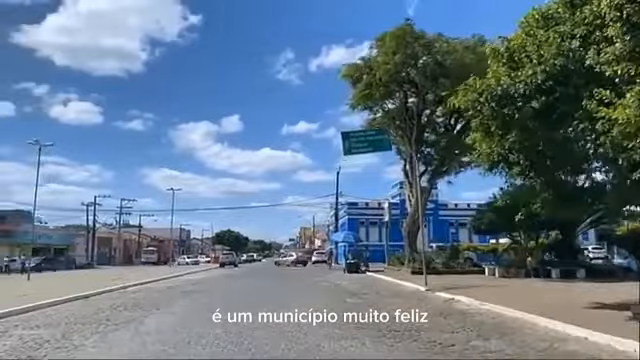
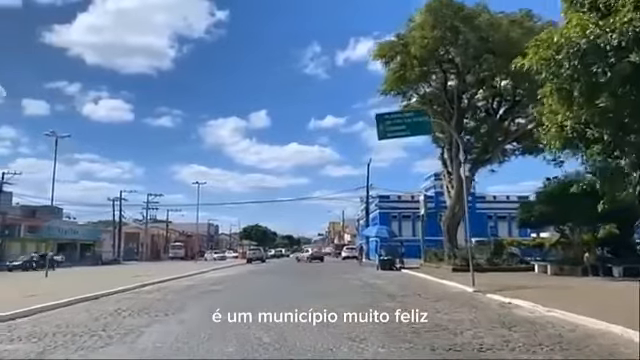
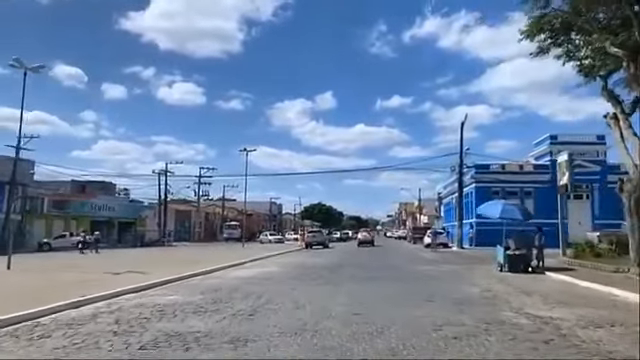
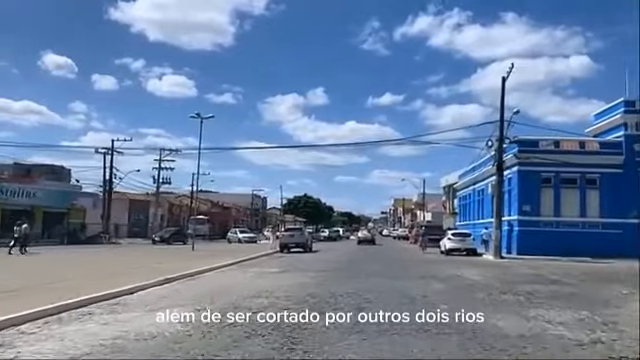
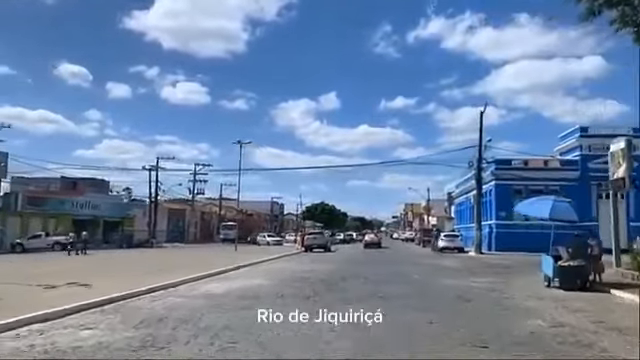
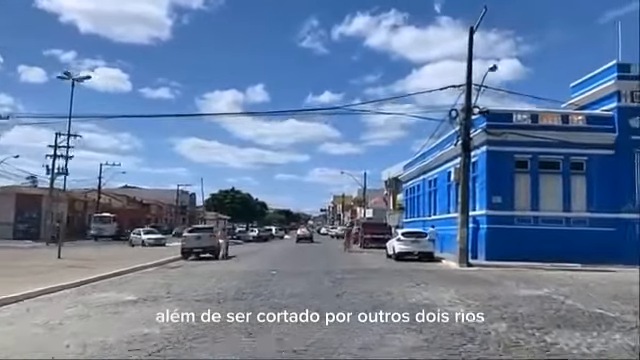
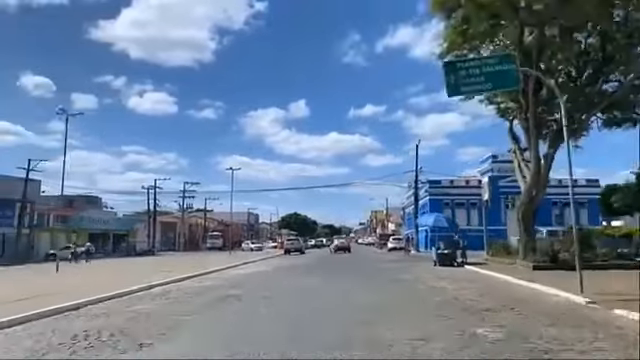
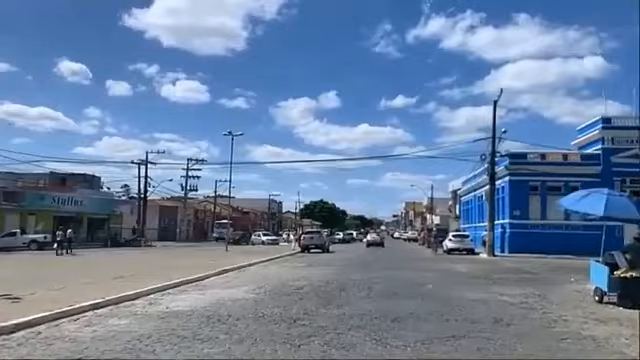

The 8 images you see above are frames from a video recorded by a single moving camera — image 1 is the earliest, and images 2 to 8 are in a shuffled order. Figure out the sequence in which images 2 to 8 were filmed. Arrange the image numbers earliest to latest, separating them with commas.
2, 7, 3, 5, 8, 4, 6
